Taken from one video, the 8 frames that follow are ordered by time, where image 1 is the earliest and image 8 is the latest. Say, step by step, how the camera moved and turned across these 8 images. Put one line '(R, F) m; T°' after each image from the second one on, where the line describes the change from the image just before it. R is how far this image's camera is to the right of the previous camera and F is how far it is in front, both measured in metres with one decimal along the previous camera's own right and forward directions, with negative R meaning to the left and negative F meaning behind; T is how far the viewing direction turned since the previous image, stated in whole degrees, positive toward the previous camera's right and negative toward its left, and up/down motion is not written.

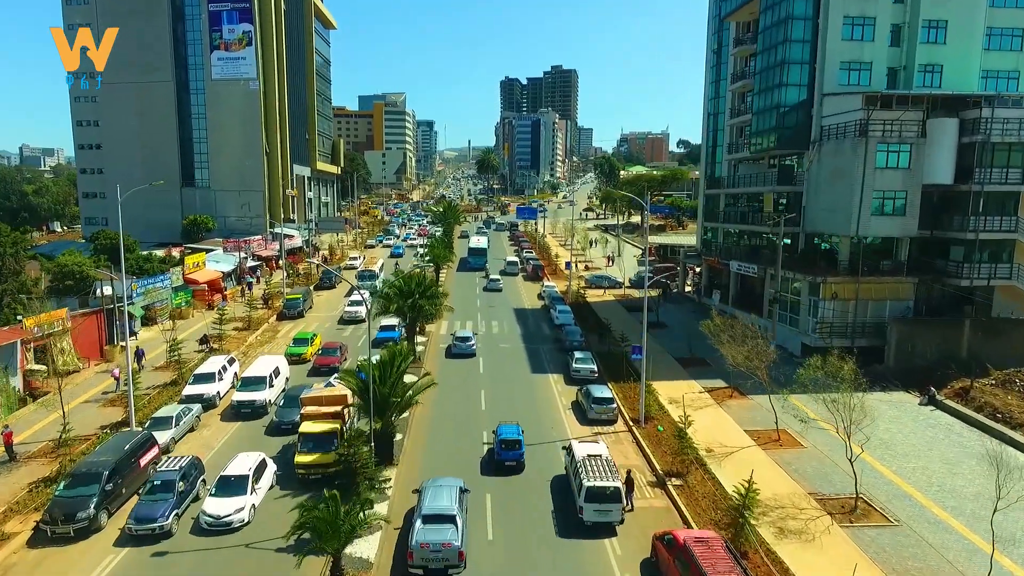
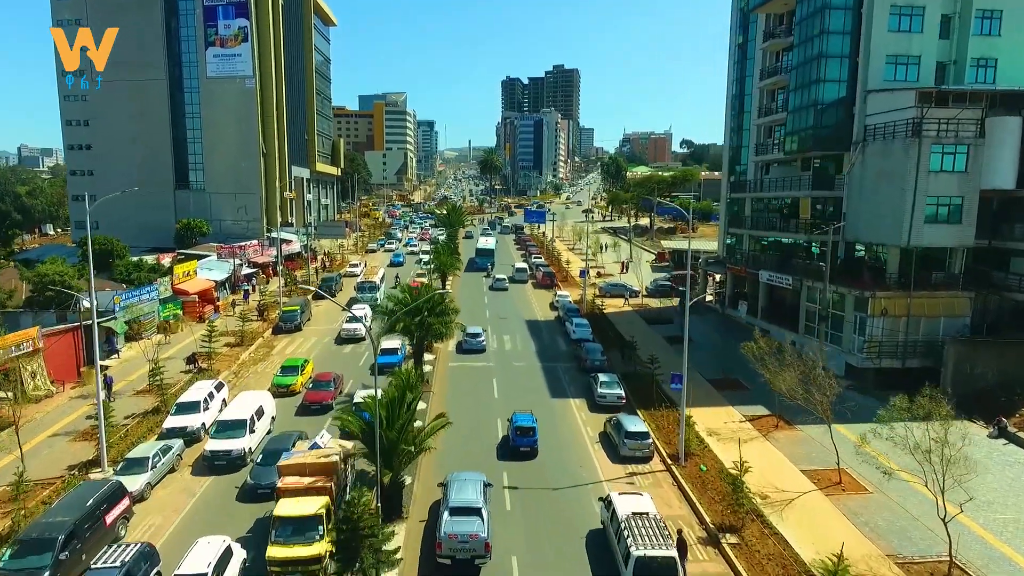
(-0.7, +3.4) m; 0°
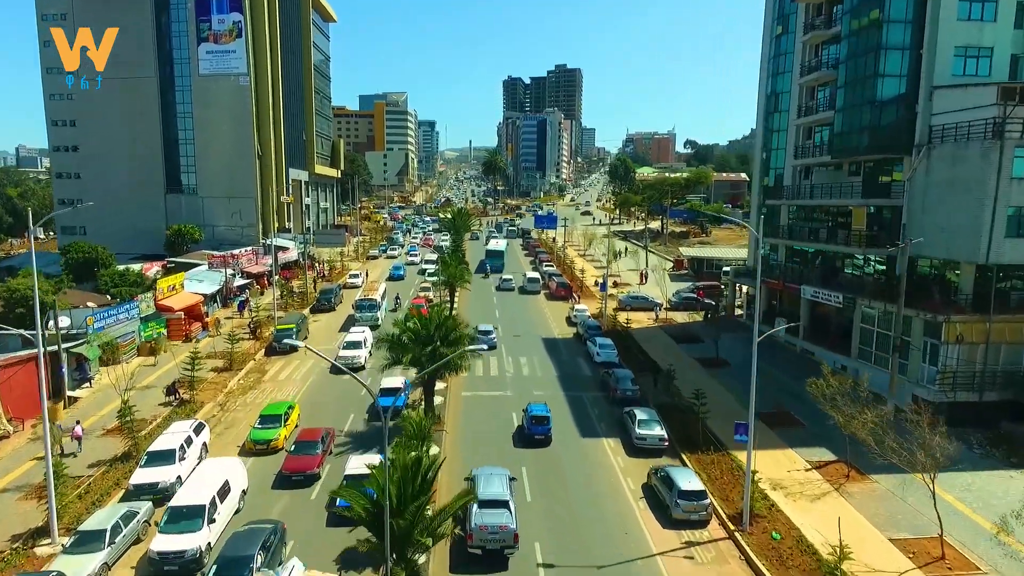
(-0.8, +4.2) m; 0°
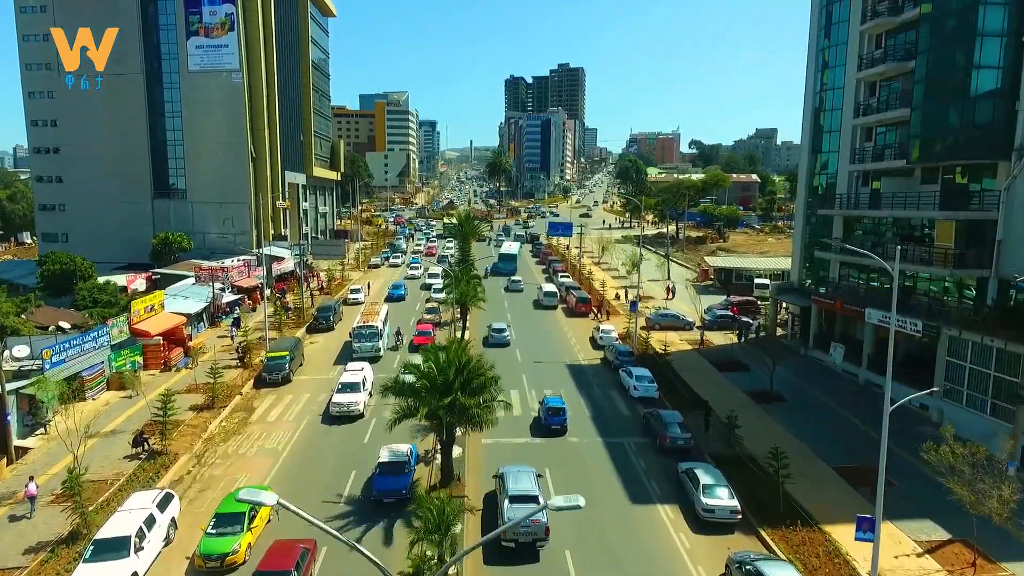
(-1.0, +5.1) m; 0°
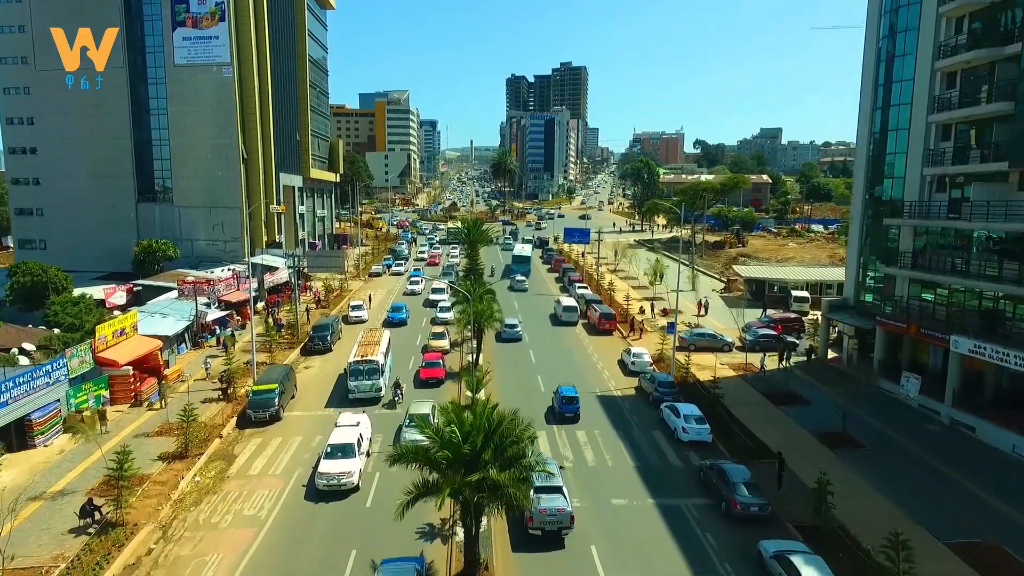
(-1.0, +5.2) m; 0°
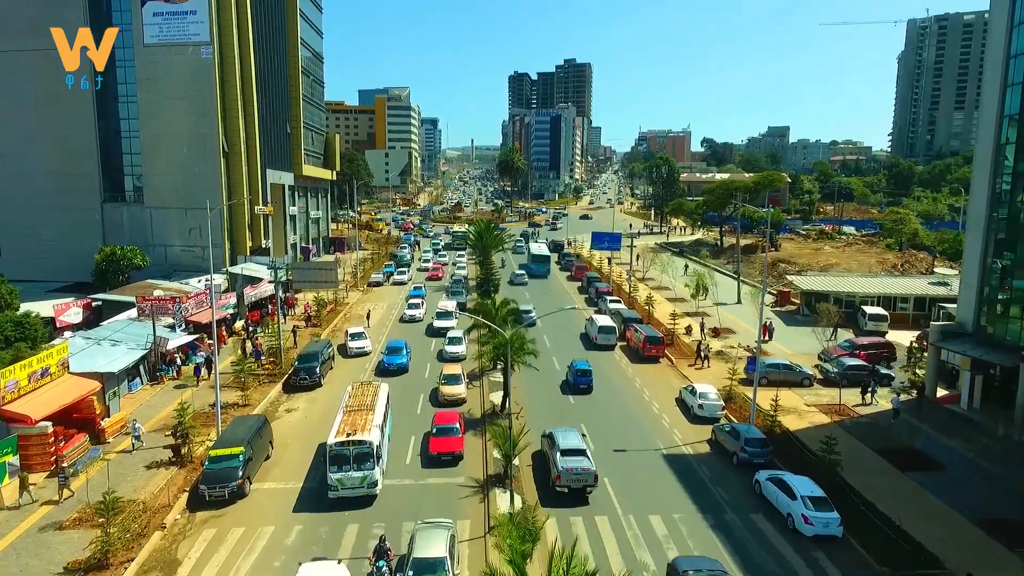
(-1.4, +8.3) m; 0°
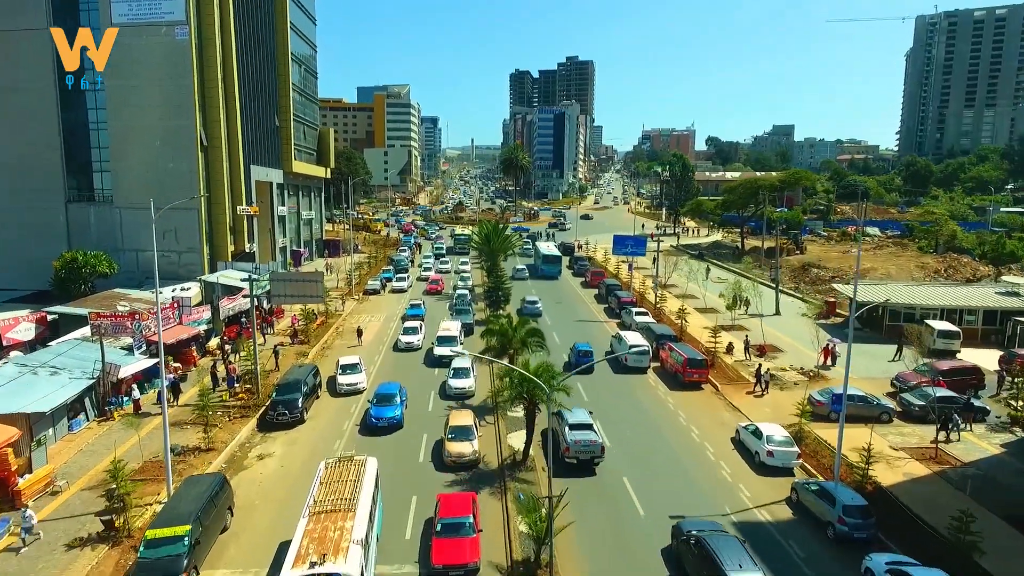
(-0.8, +6.0) m; 0°
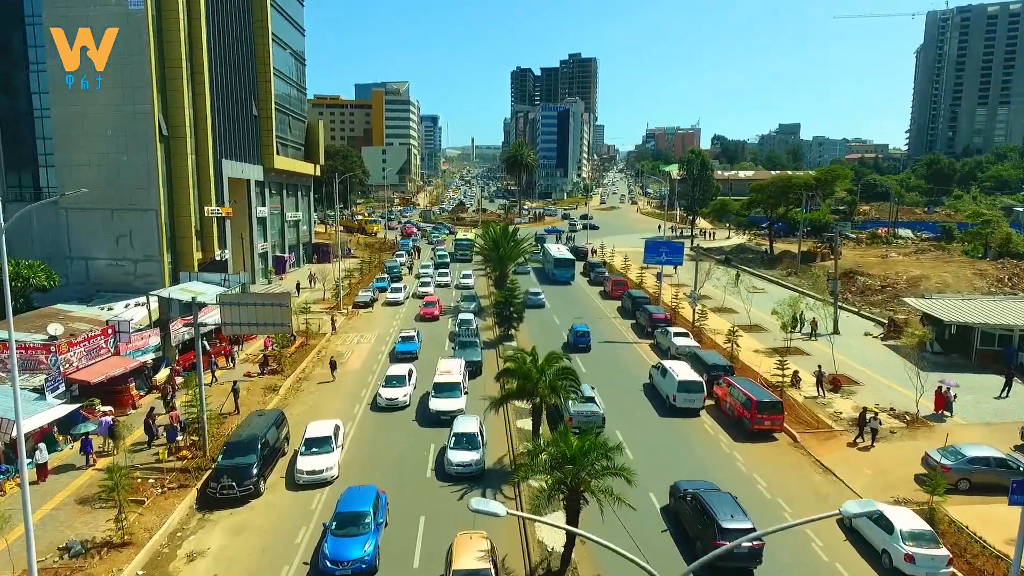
(-0.7, +7.5) m; 0°
